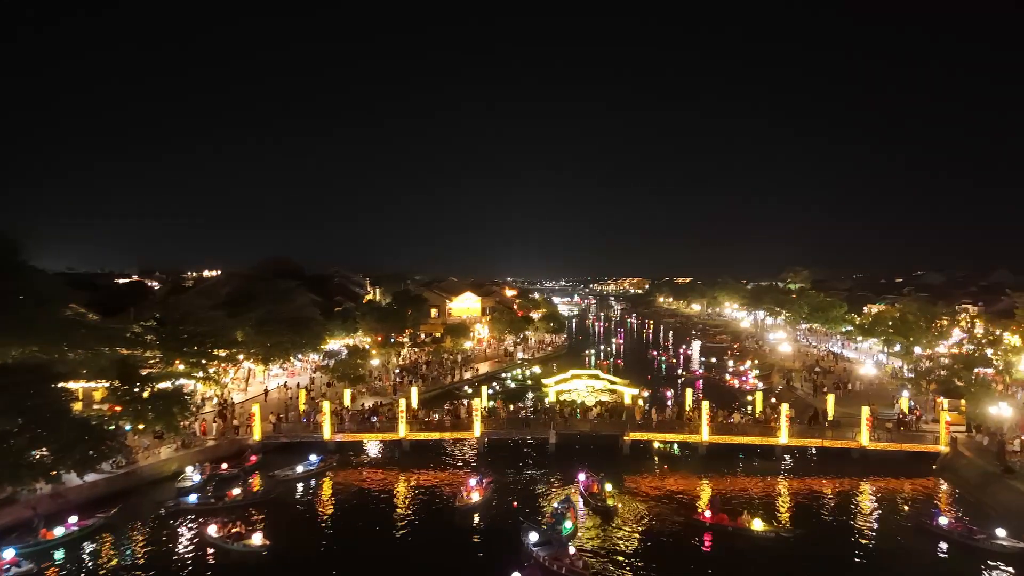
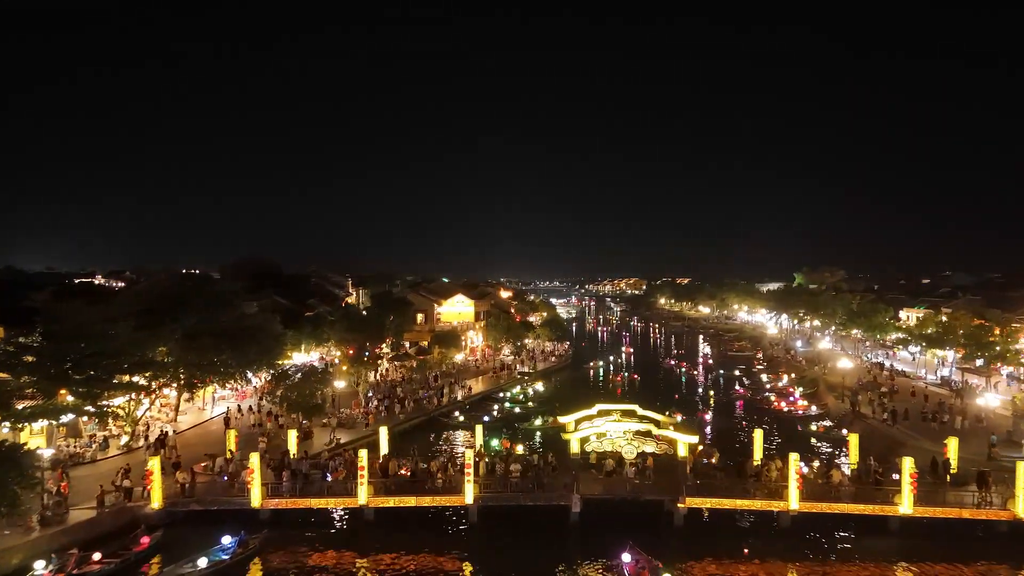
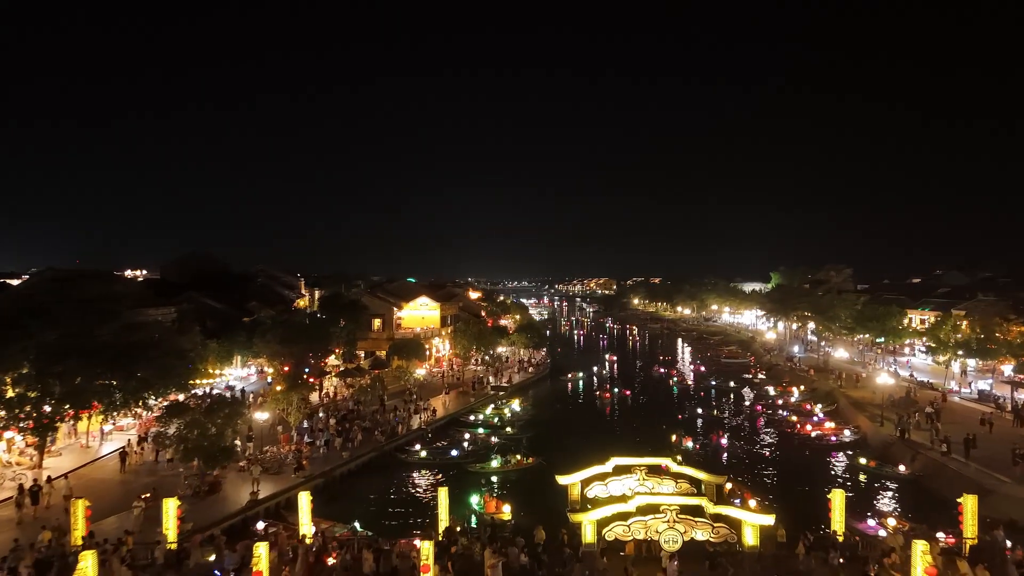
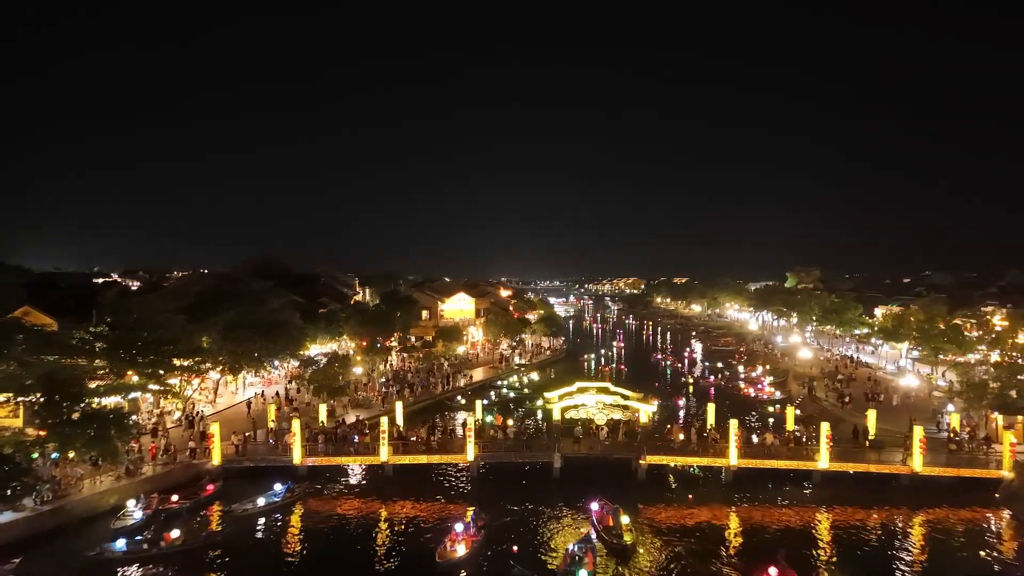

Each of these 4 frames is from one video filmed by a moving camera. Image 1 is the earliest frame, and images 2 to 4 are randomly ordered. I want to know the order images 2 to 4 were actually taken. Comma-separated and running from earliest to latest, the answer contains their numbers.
4, 2, 3
